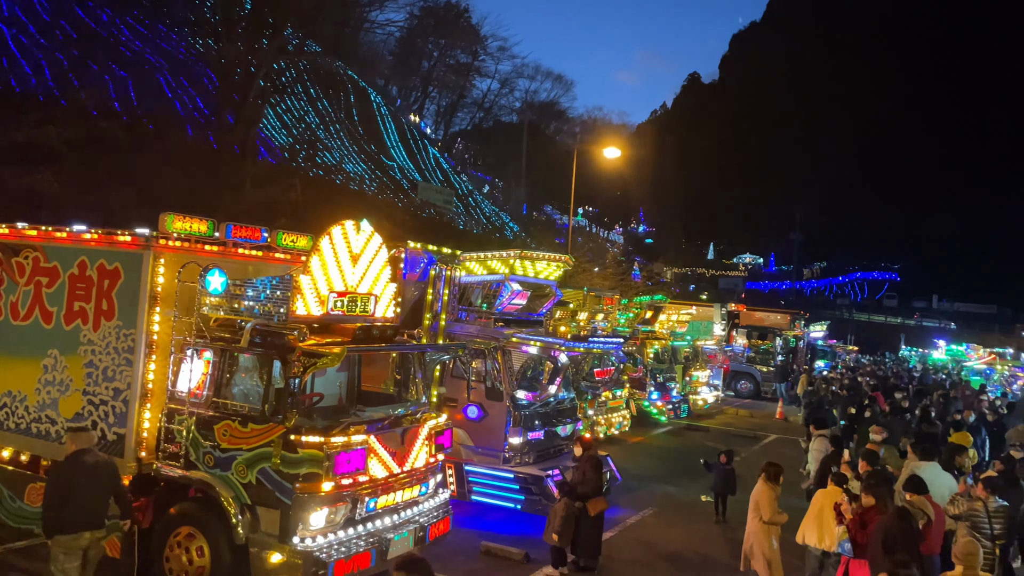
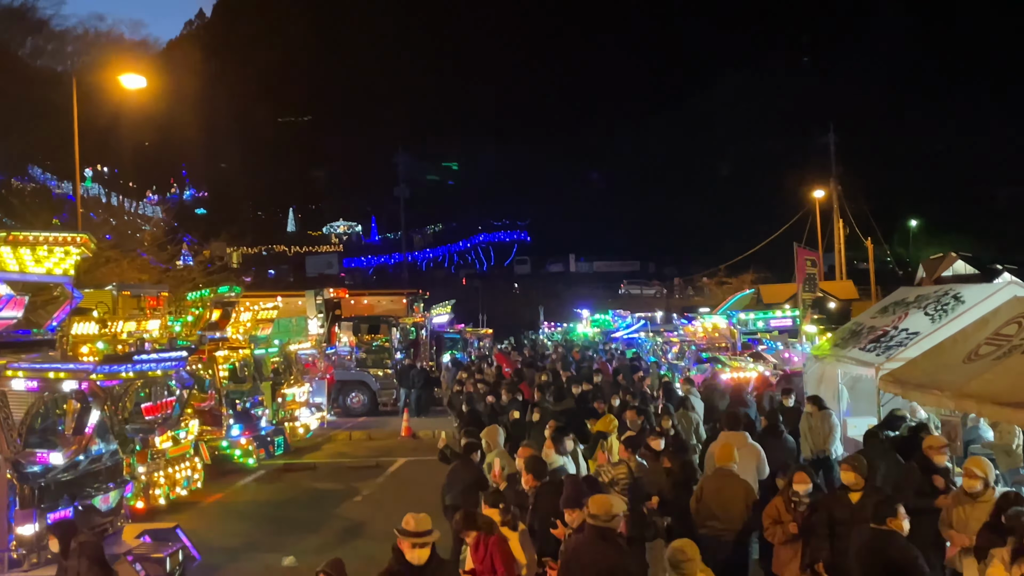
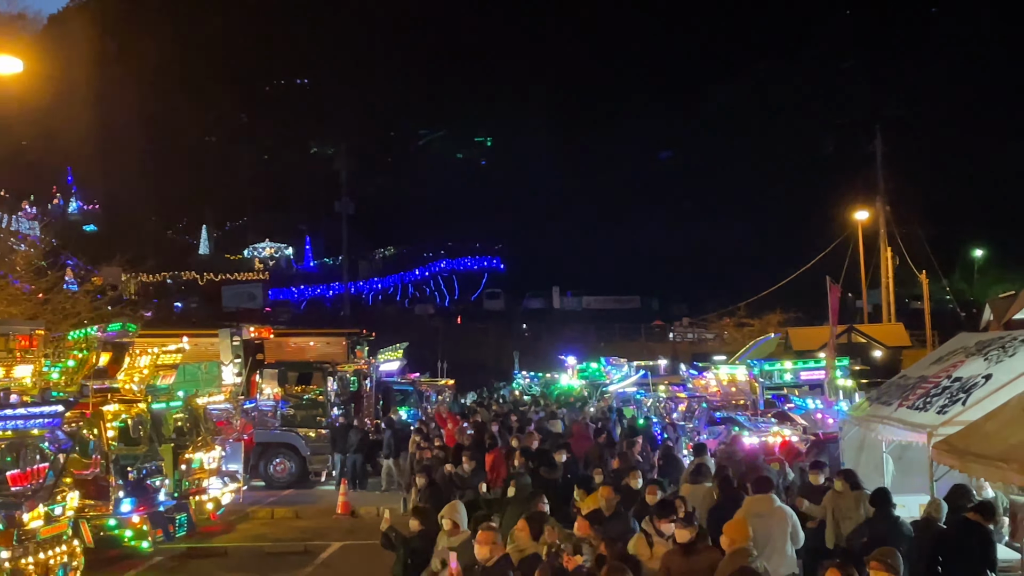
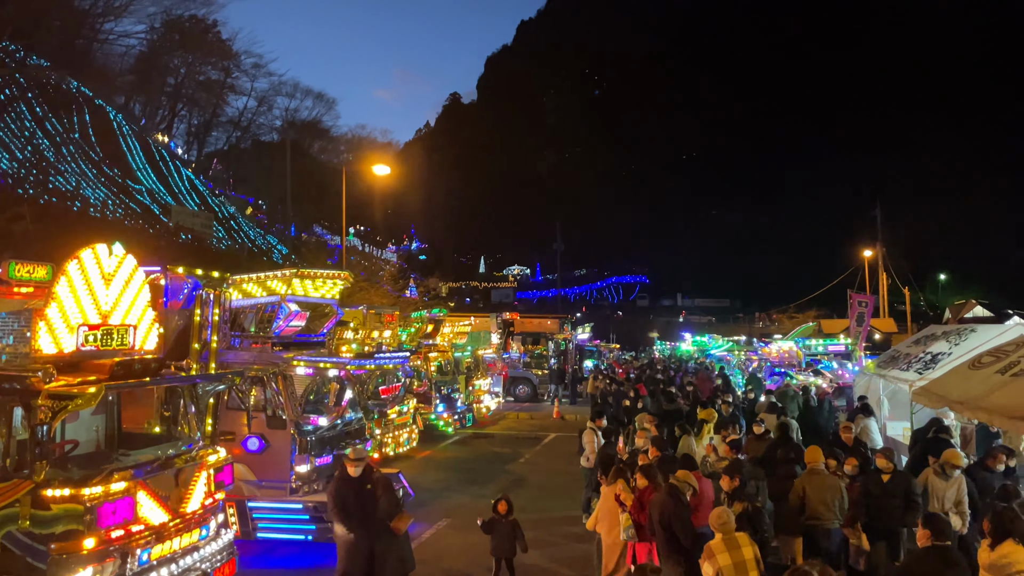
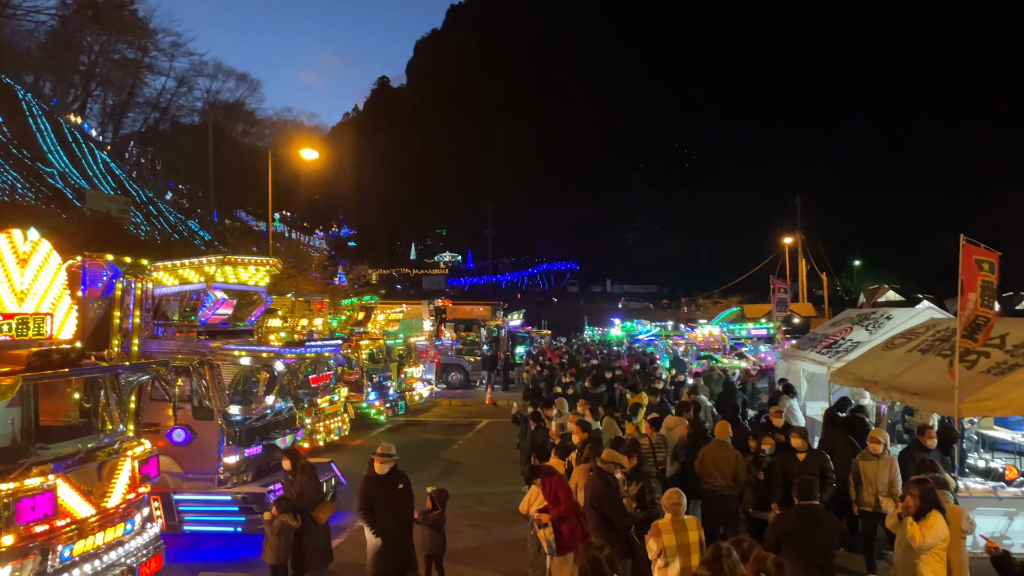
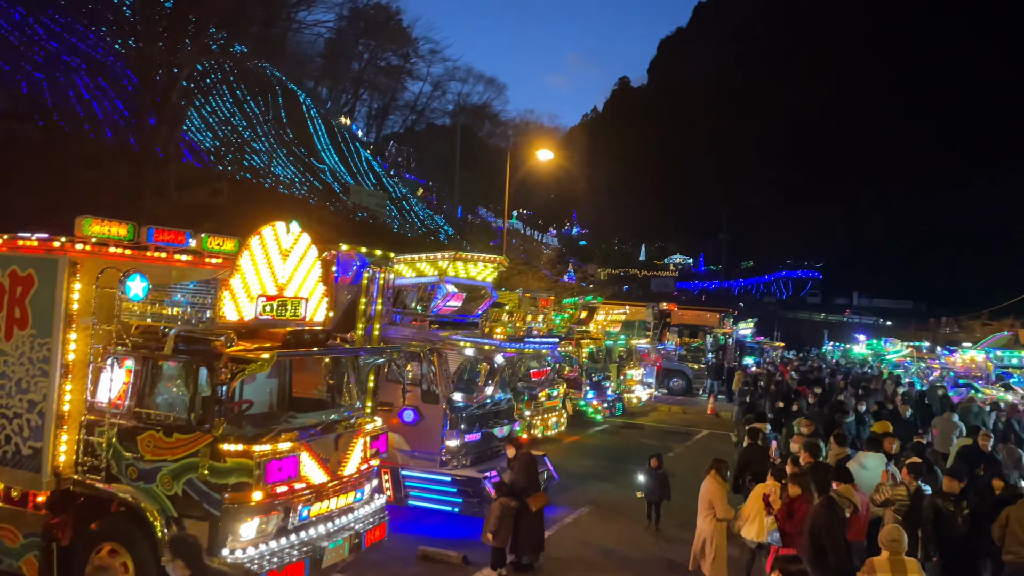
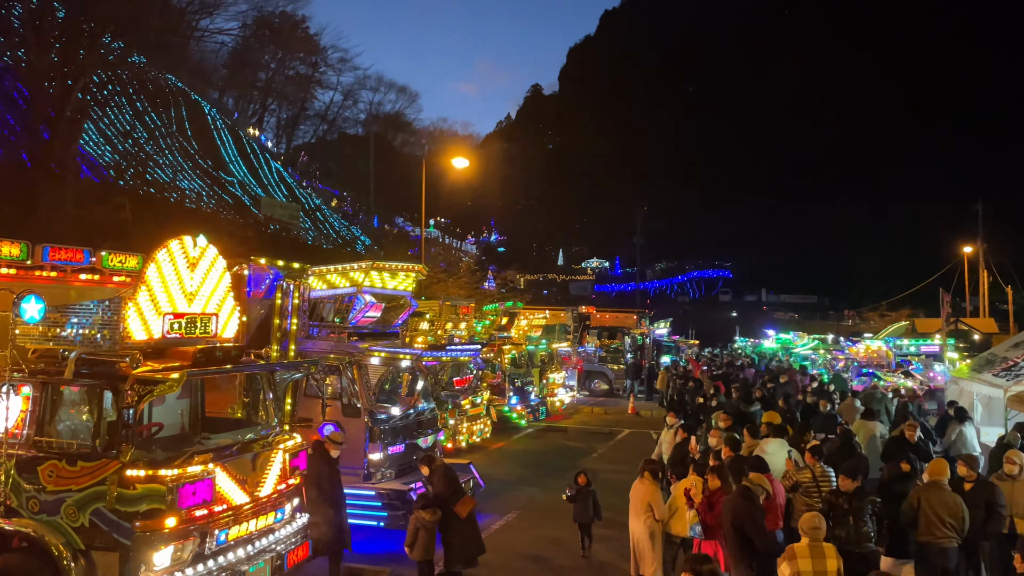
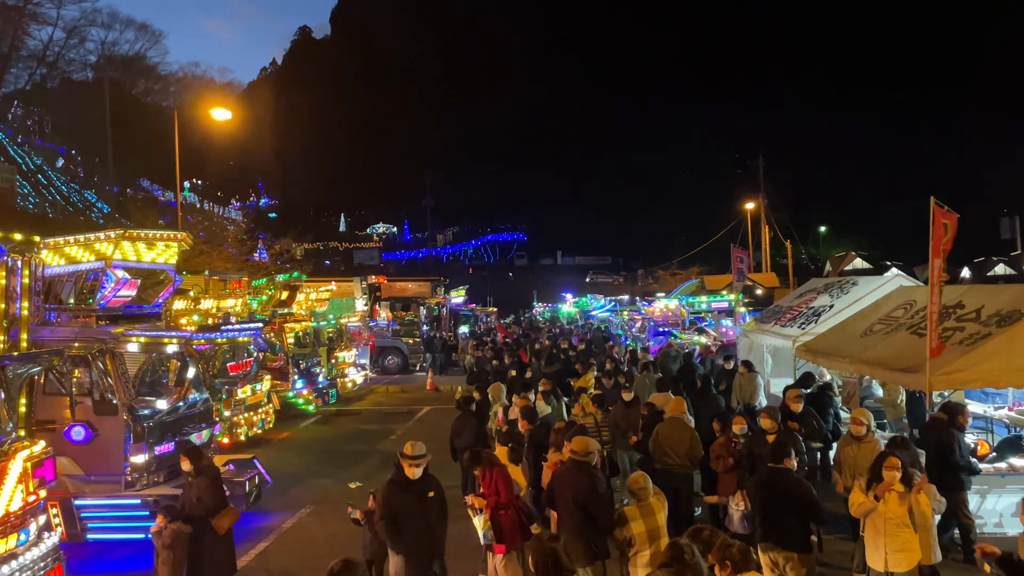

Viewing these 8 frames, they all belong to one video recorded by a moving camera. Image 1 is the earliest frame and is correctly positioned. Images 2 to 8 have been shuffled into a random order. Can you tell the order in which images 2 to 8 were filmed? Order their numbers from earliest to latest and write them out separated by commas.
6, 7, 4, 5, 8, 2, 3
